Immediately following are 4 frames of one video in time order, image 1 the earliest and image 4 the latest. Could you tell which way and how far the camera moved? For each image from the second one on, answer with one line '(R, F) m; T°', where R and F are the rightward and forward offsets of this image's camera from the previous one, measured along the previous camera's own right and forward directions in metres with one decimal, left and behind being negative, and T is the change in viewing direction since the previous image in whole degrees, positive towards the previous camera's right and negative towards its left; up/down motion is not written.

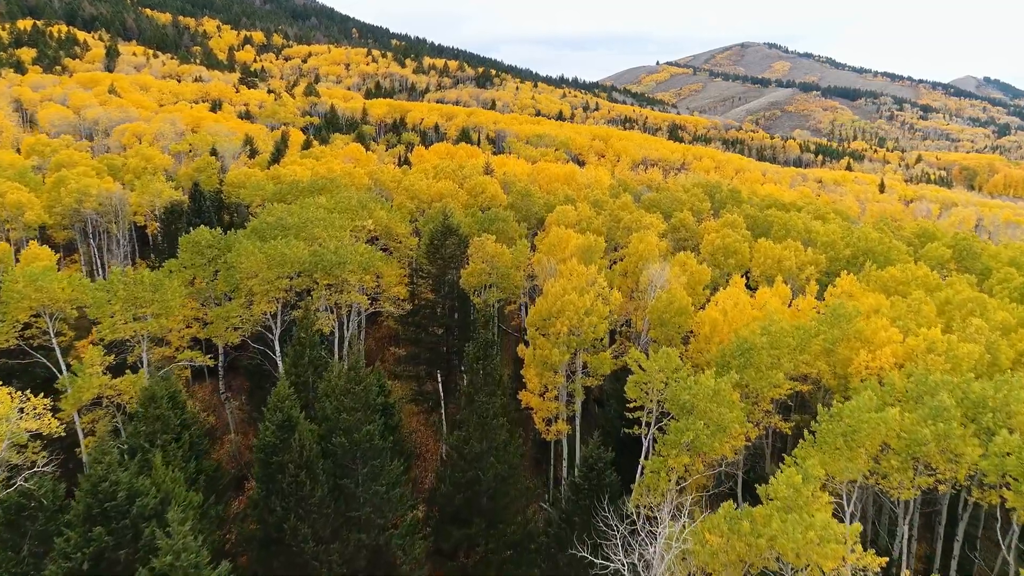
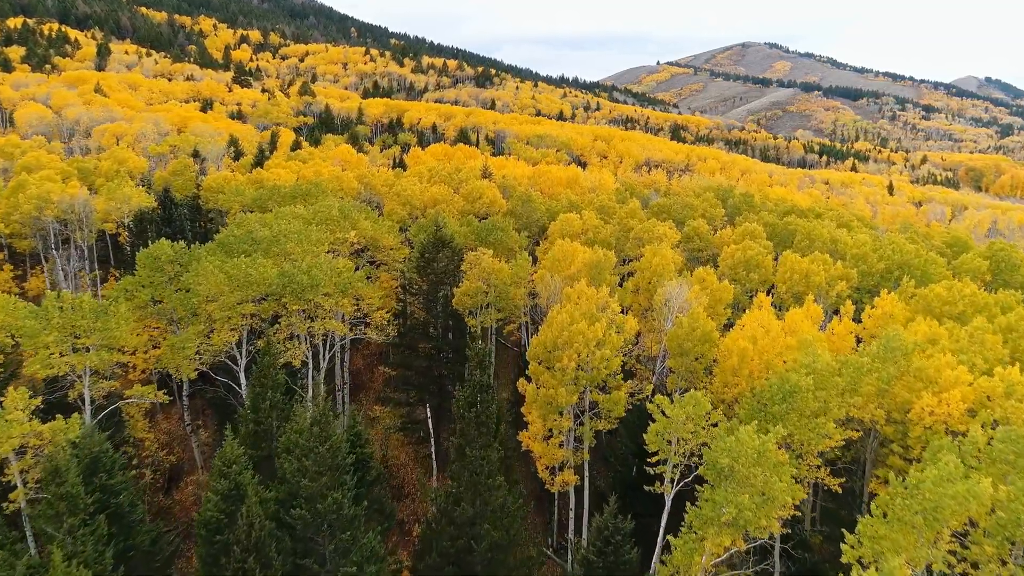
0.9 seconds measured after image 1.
(+0.1, +4.4) m; 0°
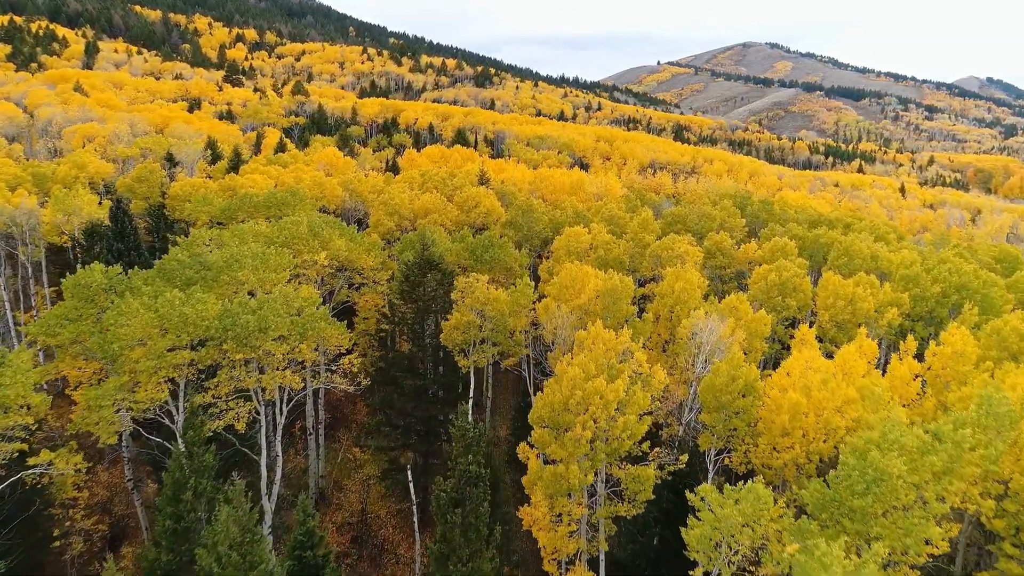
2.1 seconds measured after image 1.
(+0.1, +5.7) m; 0°
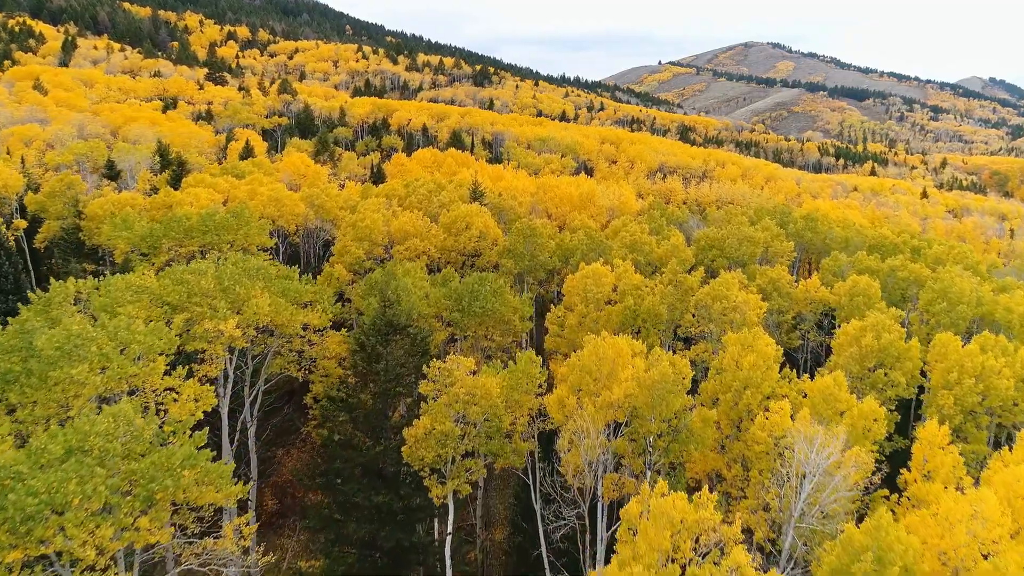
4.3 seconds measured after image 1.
(+0.1, +10.0) m; 0°
